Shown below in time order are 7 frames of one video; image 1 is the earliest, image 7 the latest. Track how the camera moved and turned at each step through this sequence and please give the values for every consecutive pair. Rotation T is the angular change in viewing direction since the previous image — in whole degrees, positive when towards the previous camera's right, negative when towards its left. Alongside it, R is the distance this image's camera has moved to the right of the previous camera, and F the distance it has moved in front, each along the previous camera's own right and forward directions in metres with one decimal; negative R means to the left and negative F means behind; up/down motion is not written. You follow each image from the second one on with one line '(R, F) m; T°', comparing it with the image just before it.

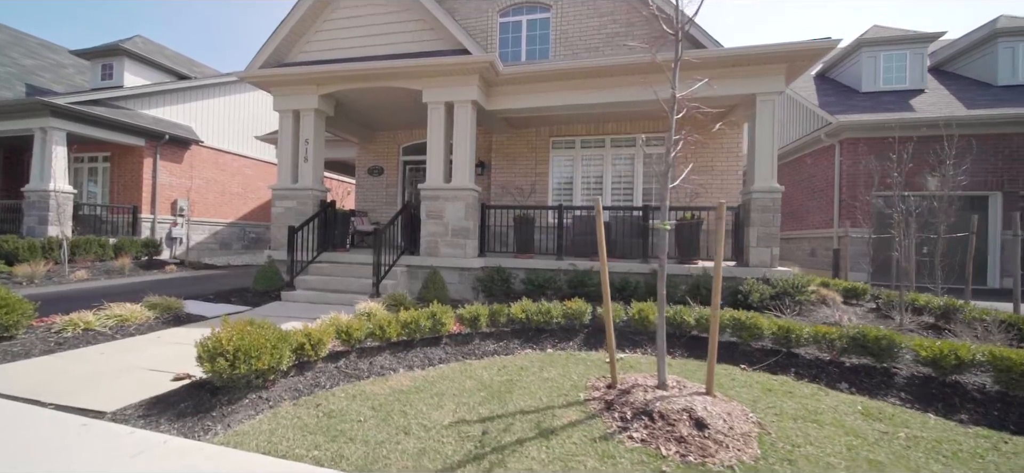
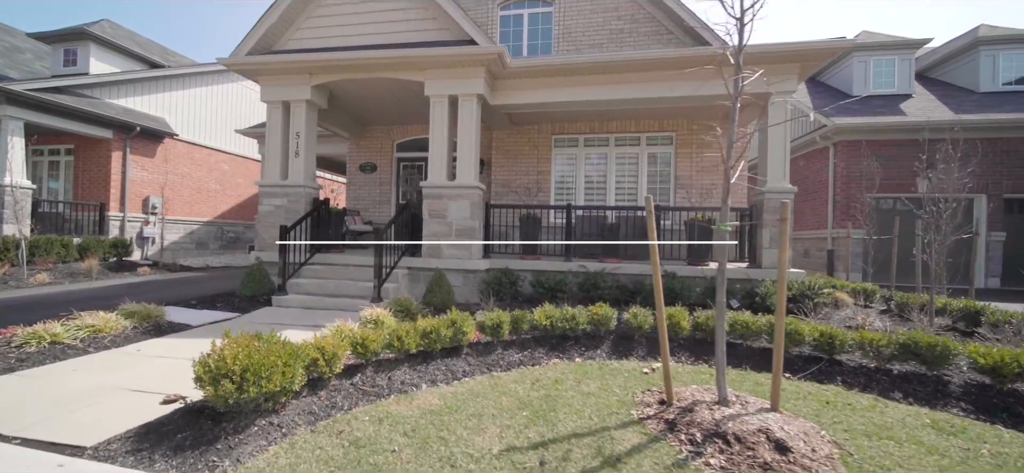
(-0.6, +0.4) m; +3°
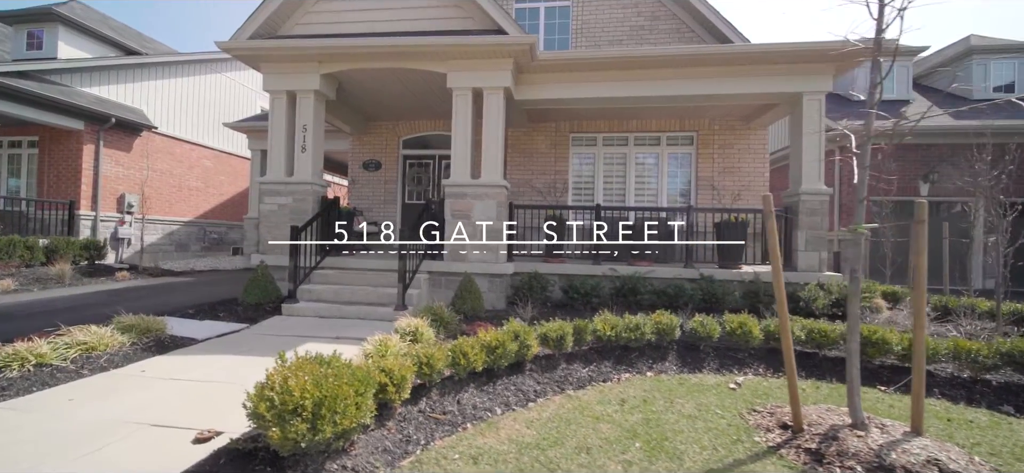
(-1.0, +0.5) m; +3°
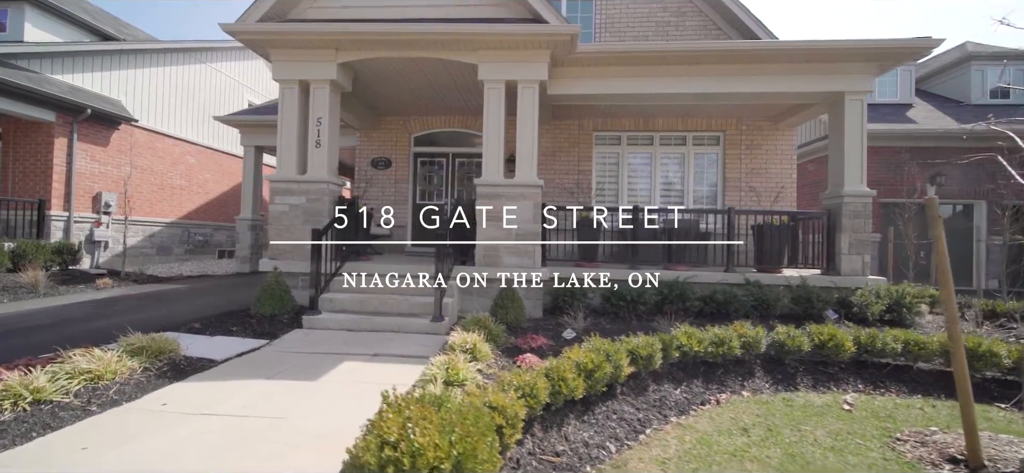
(-1.1, +0.5) m; +3°
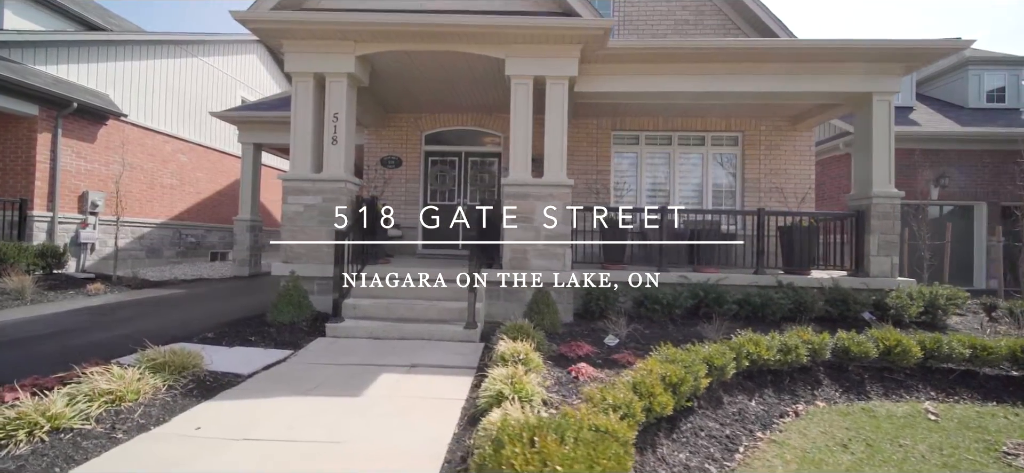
(-0.8, +0.3) m; +2°
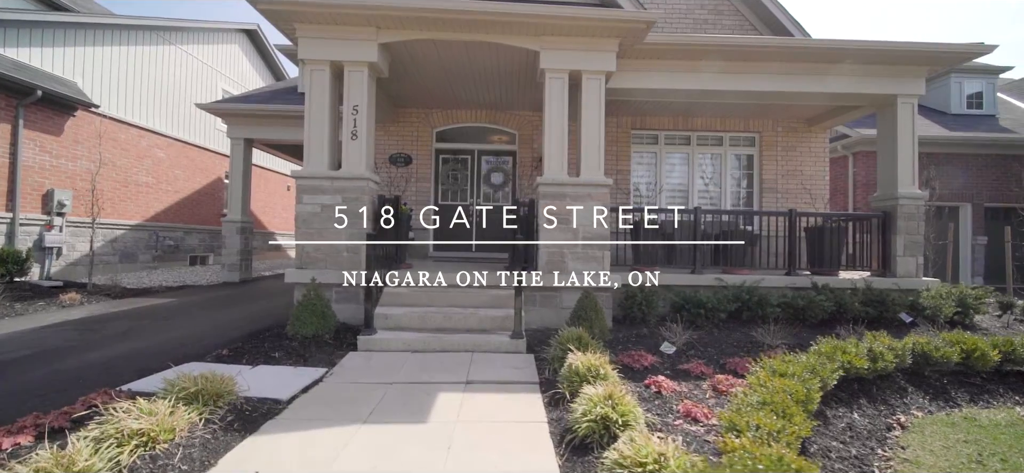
(-1.0, +0.4) m; +3°
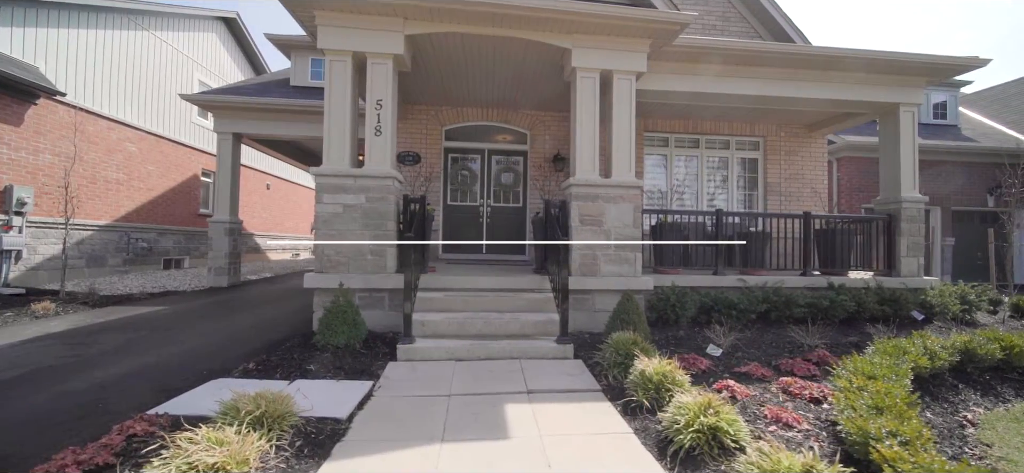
(-1.0, +0.2) m; +4°
